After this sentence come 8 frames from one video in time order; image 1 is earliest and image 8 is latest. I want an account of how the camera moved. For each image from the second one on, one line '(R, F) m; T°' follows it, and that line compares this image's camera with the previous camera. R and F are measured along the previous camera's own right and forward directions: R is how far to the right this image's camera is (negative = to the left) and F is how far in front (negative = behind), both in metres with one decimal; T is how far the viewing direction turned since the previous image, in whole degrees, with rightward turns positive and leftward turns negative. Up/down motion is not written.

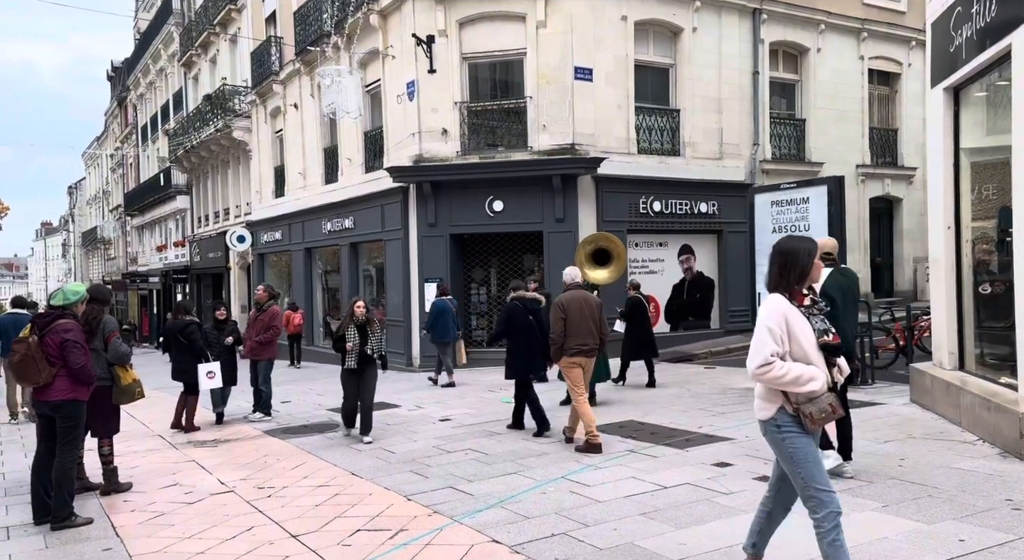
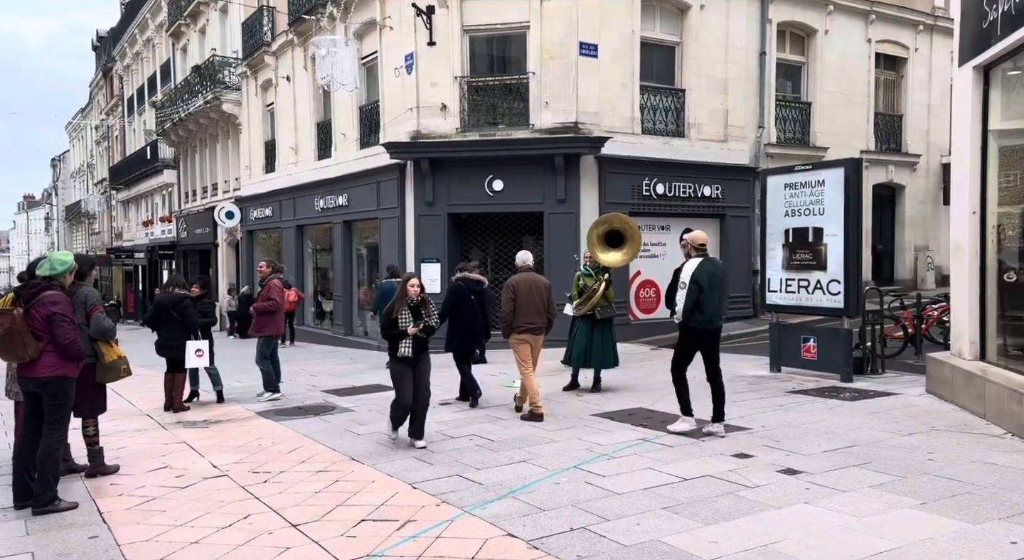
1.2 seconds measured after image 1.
(-0.2, +0.4) m; +1°
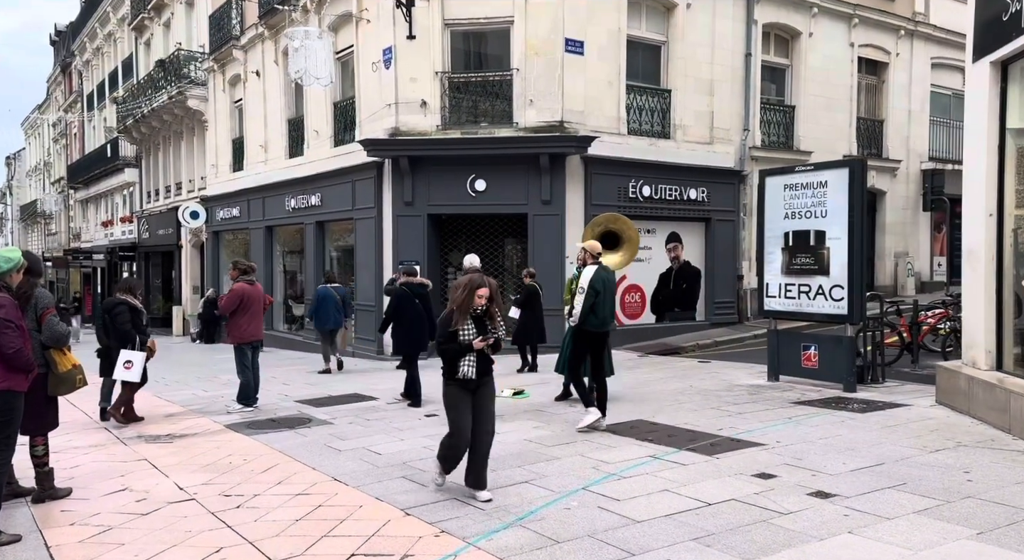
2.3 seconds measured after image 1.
(-0.3, +0.6) m; +2°
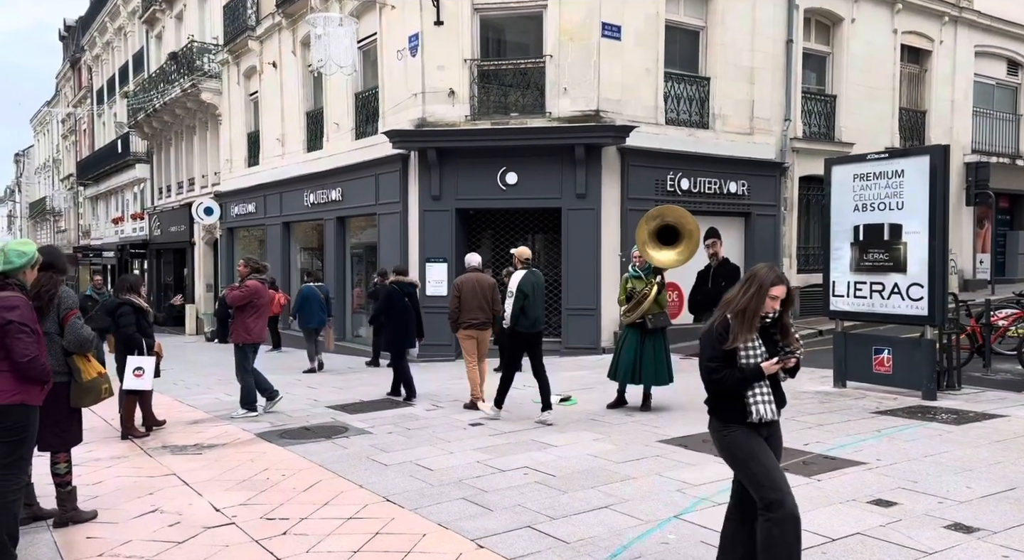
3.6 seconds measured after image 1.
(-0.4, +0.7) m; 0°
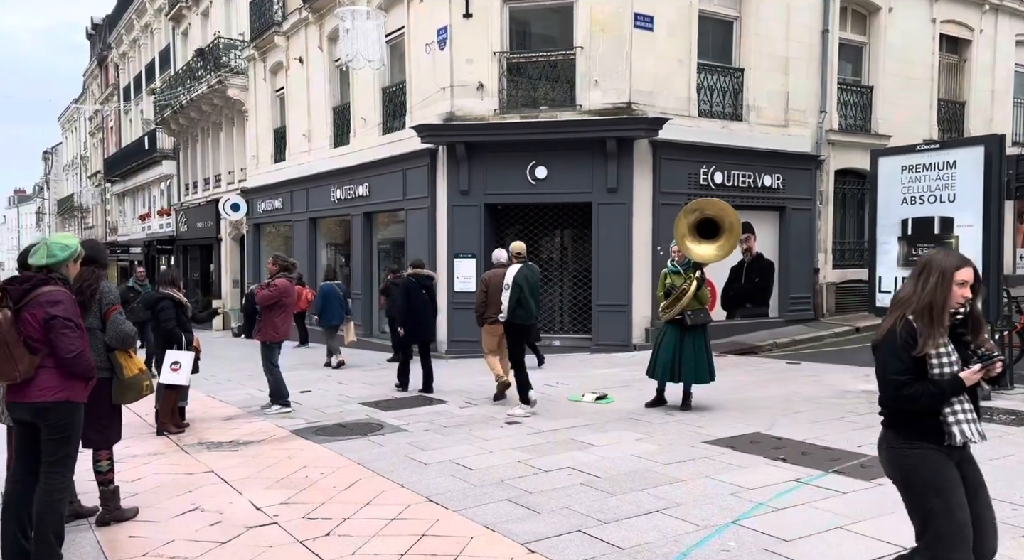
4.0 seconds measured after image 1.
(-0.1, +0.2) m; -1°
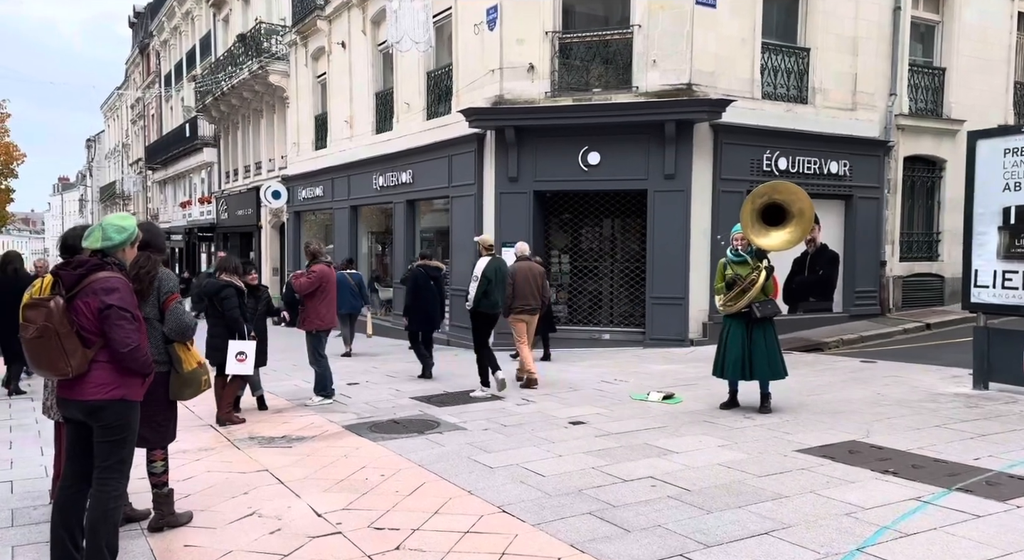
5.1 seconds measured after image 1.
(-0.3, +0.6) m; -2°
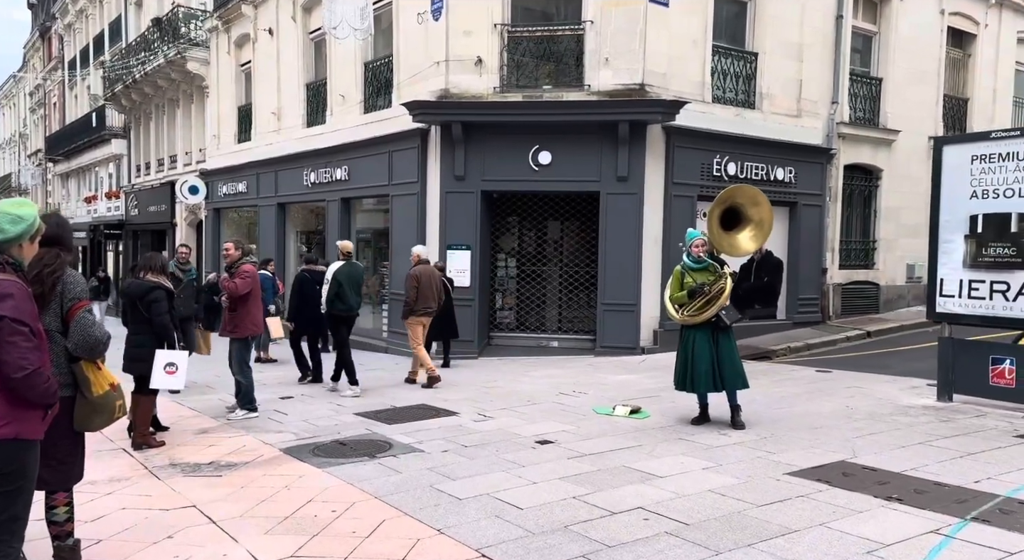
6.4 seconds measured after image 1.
(-0.4, +0.6) m; +6°
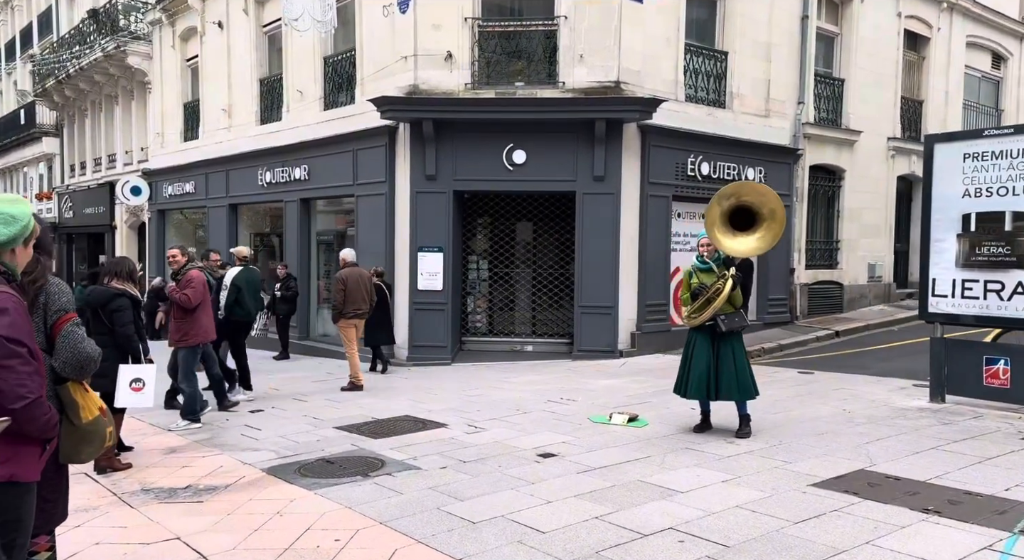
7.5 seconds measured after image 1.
(-0.4, +0.4) m; +4°
